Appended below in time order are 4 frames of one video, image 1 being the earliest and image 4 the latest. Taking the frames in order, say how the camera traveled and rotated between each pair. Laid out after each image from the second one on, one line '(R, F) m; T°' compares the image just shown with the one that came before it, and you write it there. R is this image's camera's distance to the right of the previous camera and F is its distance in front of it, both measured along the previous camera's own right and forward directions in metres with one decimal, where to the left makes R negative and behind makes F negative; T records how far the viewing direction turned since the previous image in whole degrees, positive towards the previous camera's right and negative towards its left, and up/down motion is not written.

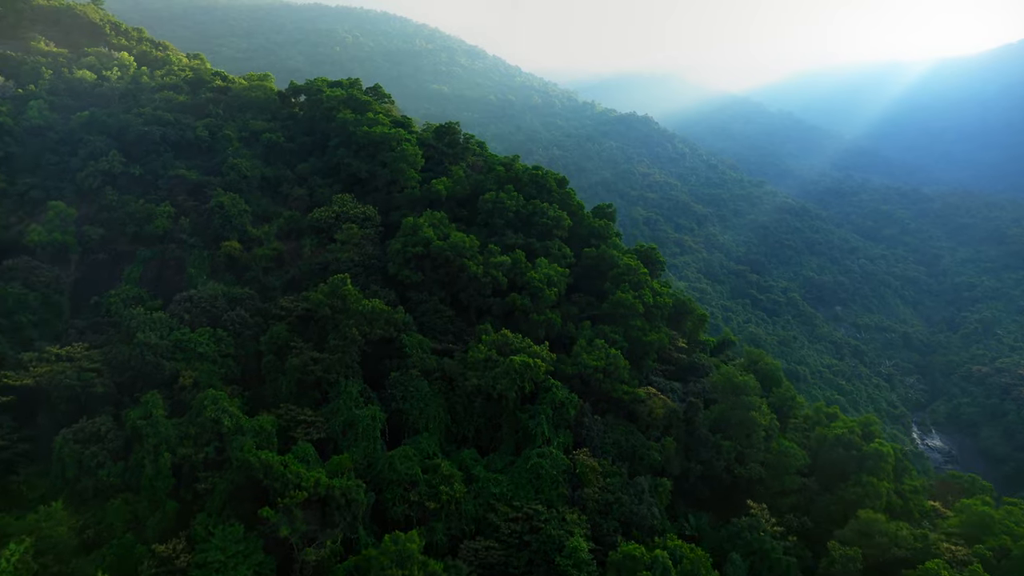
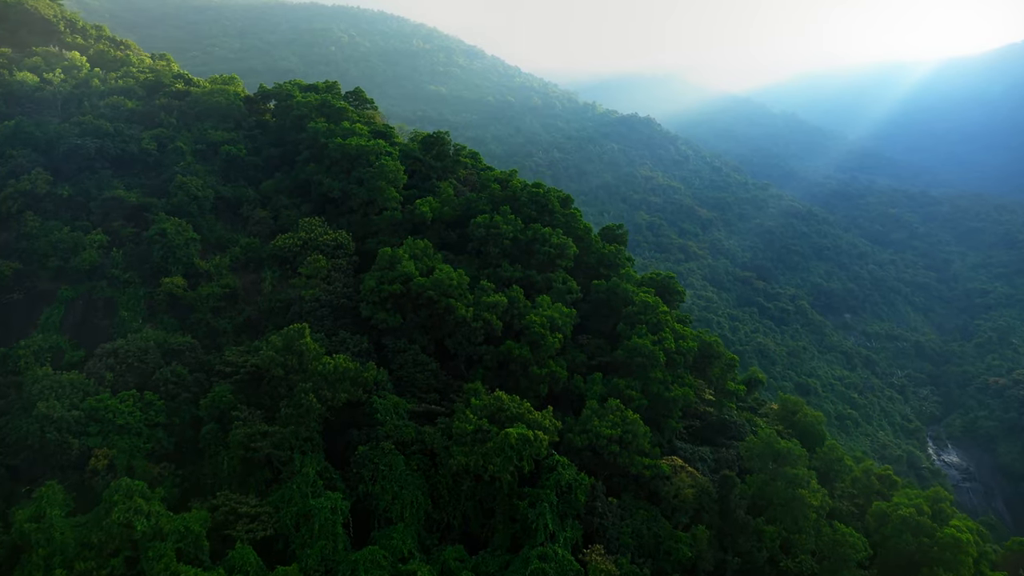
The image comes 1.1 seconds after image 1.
(+0.1, +3.2) m; 0°
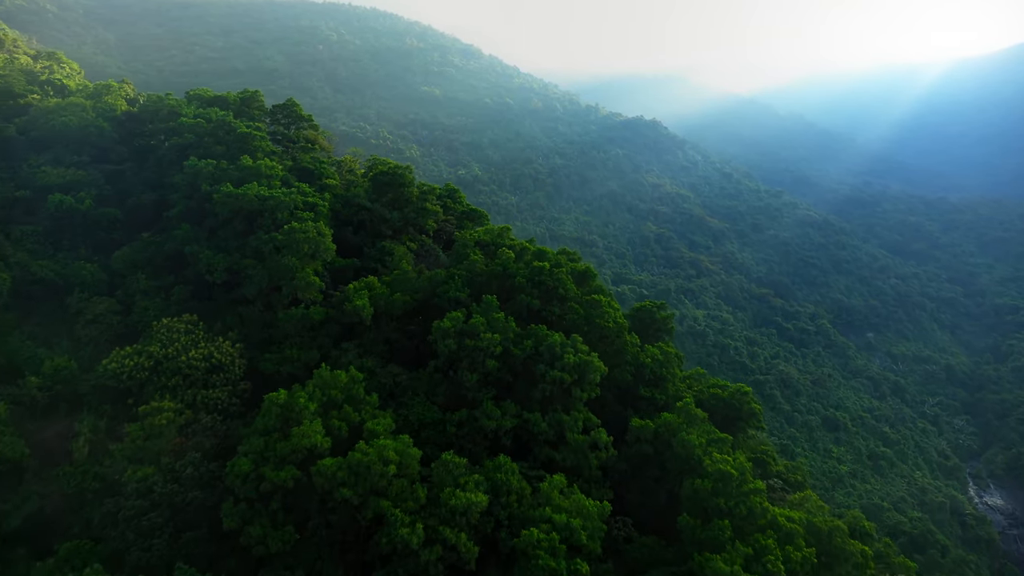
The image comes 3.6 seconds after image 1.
(+0.3, +7.4) m; 0°
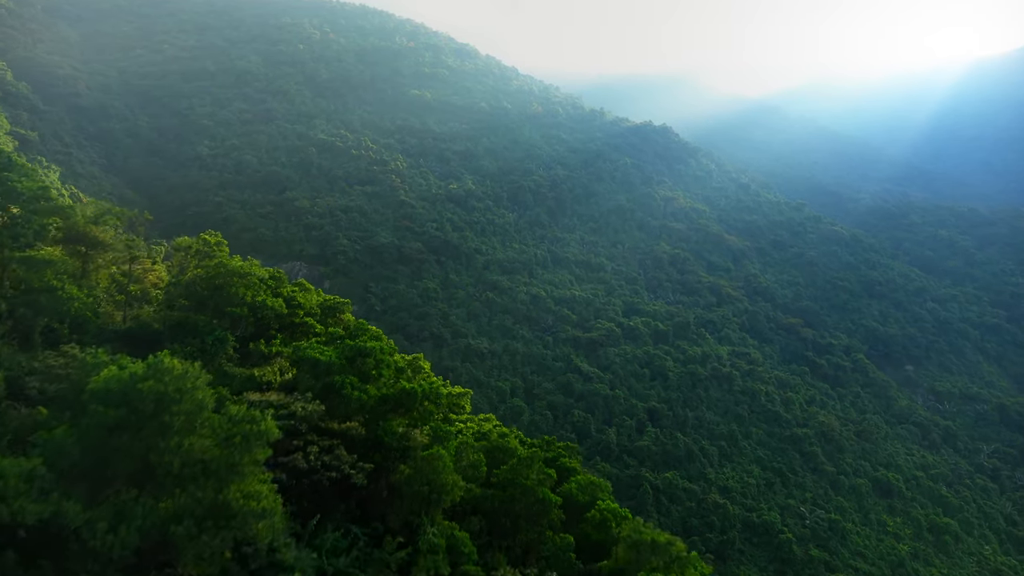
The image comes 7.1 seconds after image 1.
(+0.4, +10.5) m; 0°
